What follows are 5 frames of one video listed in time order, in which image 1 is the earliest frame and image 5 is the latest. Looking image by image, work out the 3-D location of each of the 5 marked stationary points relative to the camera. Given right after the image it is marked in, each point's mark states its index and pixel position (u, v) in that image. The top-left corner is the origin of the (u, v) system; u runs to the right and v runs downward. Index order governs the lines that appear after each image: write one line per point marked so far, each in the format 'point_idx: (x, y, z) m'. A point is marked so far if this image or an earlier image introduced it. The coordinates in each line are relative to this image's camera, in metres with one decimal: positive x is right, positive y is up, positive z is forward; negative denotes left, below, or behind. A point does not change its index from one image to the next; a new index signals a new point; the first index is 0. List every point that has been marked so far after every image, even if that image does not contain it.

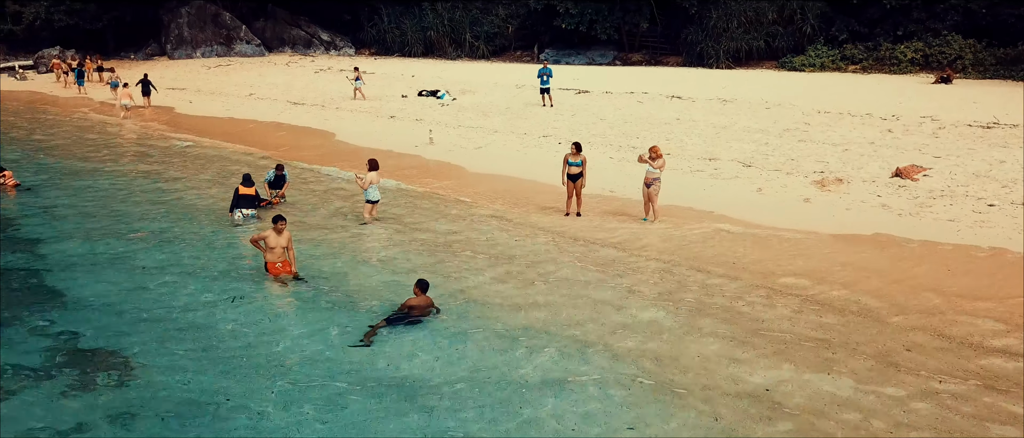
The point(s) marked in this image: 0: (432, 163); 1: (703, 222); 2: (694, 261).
0: (-1.8, +1.3, +19.1) m
1: (+3.1, -0.1, +13.9) m
2: (+2.6, -0.6, +12.3) m
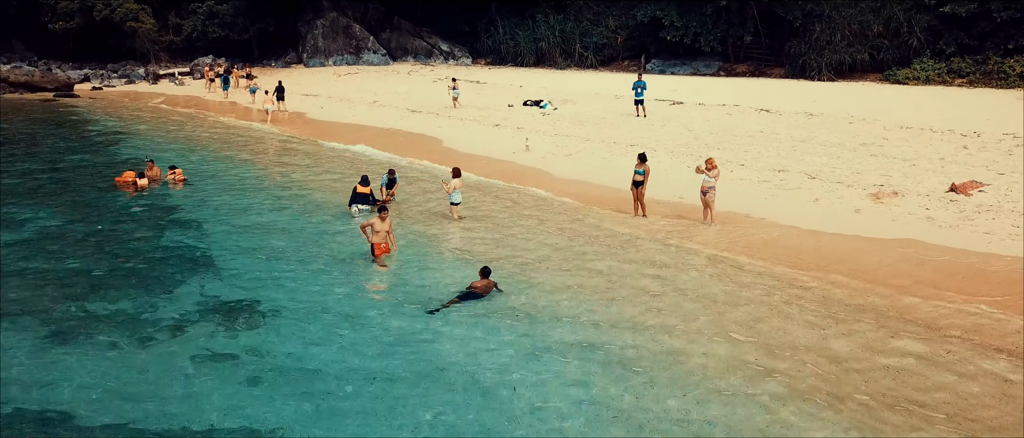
0: (+0.4, +1.3, +21.2) m
1: (+4.5, -0.2, +15.3) m
2: (+3.7, -0.7, +13.8) m
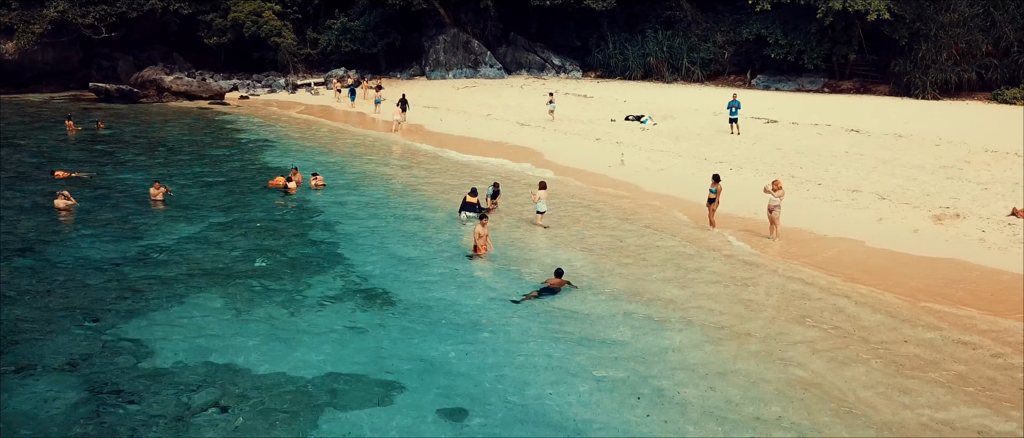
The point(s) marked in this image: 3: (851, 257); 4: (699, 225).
0: (+3.0, +1.0, +23.3) m
1: (+6.2, -0.5, +16.9) m
2: (+5.2, -1.0, +15.5) m
3: (+6.5, -0.7, +16.1) m
4: (+4.2, -0.1, +18.9) m
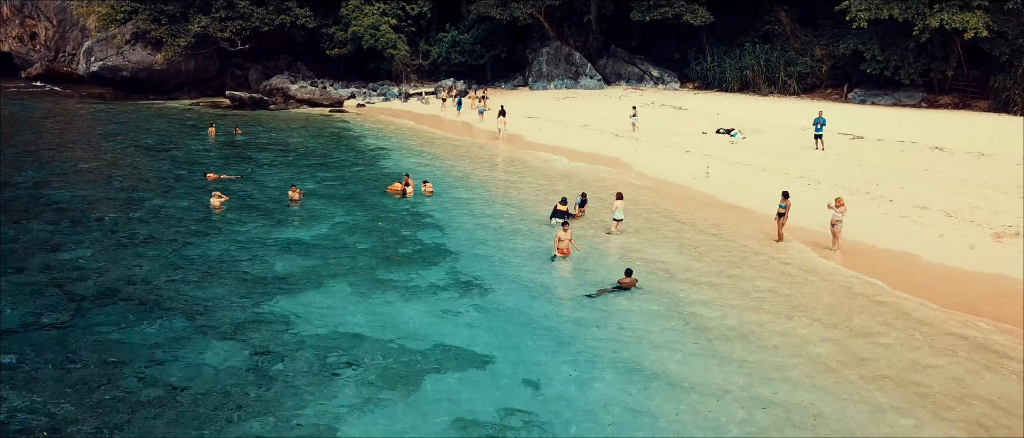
0: (+5.6, +0.8, +25.0) m
1: (+7.9, -0.8, +18.3) m
2: (+6.8, -1.3, +17.0) m
3: (+8.2, -1.1, +17.4) m
4: (+6.3, -0.4, +20.5) m
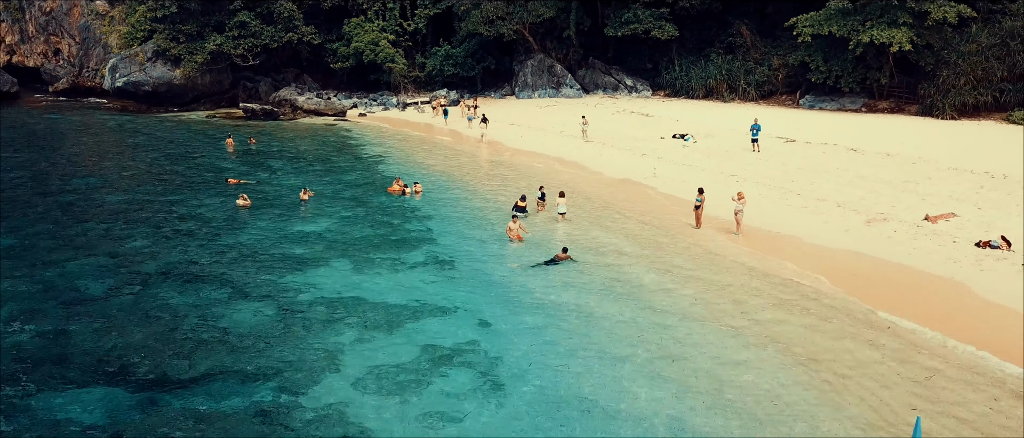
0: (+4.8, +1.0, +29.6) m
1: (+7.0, -0.5, +22.9) m
2: (+5.9, -1.0, +21.6) m
3: (+7.3, -0.8, +22.1) m
4: (+5.4, -0.2, +25.1) m
